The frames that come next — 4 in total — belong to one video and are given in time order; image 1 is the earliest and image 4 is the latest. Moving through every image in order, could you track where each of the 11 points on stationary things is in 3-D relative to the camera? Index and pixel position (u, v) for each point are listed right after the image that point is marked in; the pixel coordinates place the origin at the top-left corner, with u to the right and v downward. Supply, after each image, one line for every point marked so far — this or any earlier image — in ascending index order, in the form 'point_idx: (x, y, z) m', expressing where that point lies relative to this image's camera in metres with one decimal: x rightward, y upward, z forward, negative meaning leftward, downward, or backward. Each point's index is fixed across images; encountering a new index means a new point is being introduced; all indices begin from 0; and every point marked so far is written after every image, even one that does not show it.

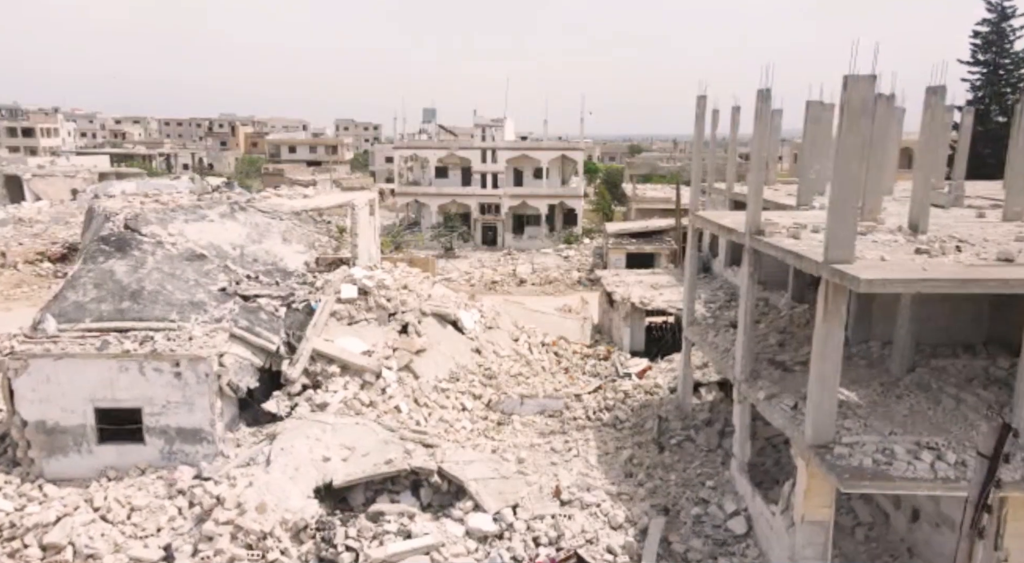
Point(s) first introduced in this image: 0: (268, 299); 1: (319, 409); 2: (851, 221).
0: (-6.0, -0.4, +16.5) m
1: (-4.3, -2.8, +14.8) m
2: (+4.8, +0.9, +9.6) m
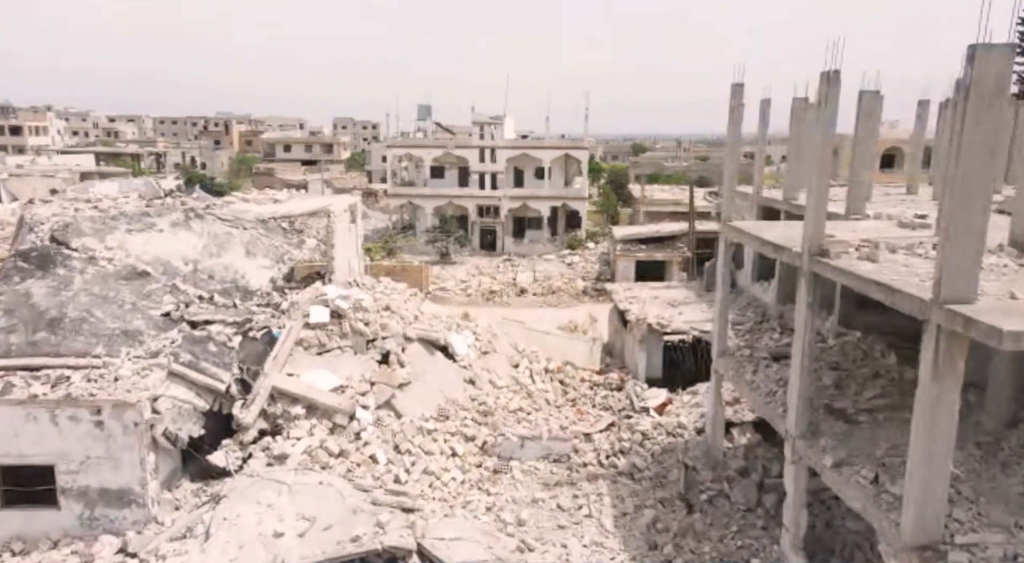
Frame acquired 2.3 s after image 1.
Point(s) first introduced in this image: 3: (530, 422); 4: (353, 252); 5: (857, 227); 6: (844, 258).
0: (-6.0, -0.9, +13.9) m
1: (-4.3, -3.3, +12.2) m
2: (+4.8, +0.4, +7.0) m
3: (+0.4, -3.3, +15.8) m
4: (-4.7, +0.8, +19.8) m
5: (+6.5, +1.0, +12.6) m
6: (+4.8, +0.3, +9.8) m
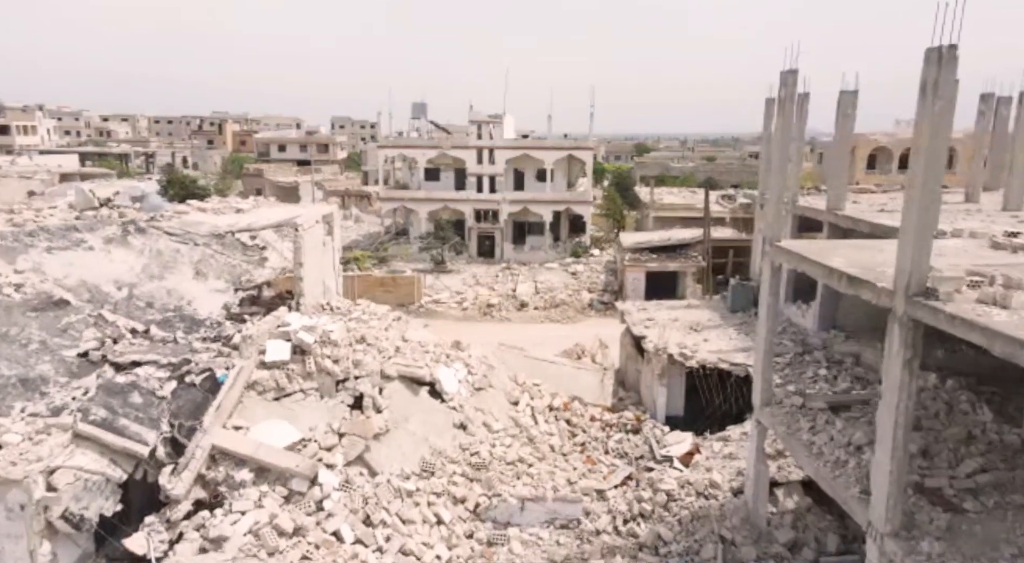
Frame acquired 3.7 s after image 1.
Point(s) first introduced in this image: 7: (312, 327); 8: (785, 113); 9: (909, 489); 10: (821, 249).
0: (-6.1, -1.4, +11.3) m
1: (-4.3, -3.8, +9.7) m
2: (+4.8, -0.2, +4.4) m
3: (+0.4, -3.8, +13.2) m
4: (-4.7, +0.3, +17.2) m
5: (+6.5, +0.5, +10.1) m
6: (+4.8, -0.2, +7.2) m
7: (-4.0, -0.9, +13.6) m
8: (+4.7, +2.9, +11.7) m
9: (+5.1, -2.7, +8.6) m
10: (+4.8, +0.5, +10.5) m
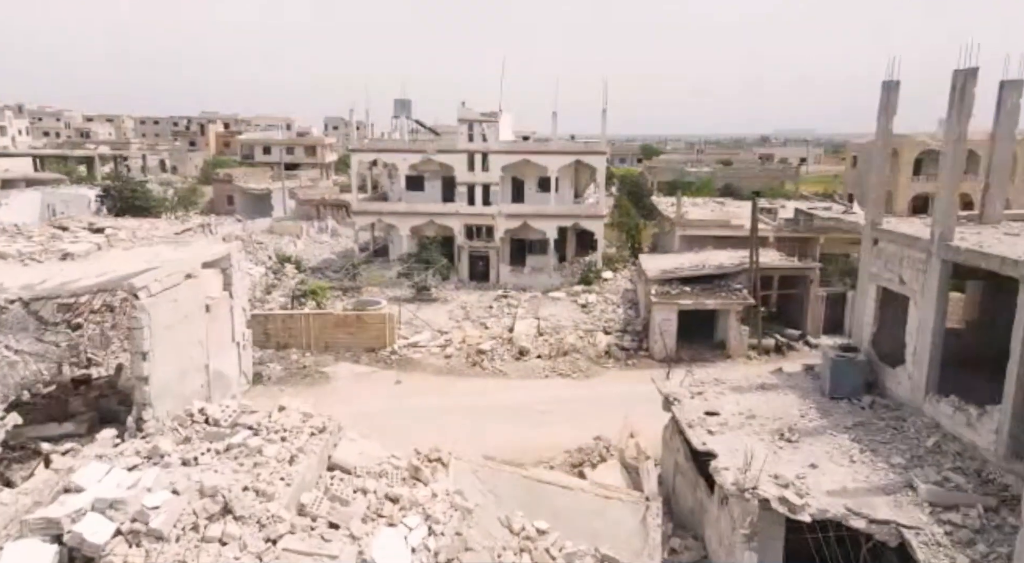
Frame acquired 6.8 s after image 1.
0: (-6.2, -2.8, +5.1) m
1: (-4.5, -5.2, +3.4) m
2: (+4.6, -1.5, -1.8) m
3: (+0.2, -5.2, +6.9) m
4: (-4.9, -1.0, +11.0) m
5: (+6.3, -0.9, +3.8) m
6: (+4.7, -1.5, +1.0) m
7: (-4.2, -2.3, +7.3) m
8: (+4.6, +1.6, +5.5) m
9: (+5.0, -4.0, +2.4) m
10: (+4.7, -0.8, +4.3) m
